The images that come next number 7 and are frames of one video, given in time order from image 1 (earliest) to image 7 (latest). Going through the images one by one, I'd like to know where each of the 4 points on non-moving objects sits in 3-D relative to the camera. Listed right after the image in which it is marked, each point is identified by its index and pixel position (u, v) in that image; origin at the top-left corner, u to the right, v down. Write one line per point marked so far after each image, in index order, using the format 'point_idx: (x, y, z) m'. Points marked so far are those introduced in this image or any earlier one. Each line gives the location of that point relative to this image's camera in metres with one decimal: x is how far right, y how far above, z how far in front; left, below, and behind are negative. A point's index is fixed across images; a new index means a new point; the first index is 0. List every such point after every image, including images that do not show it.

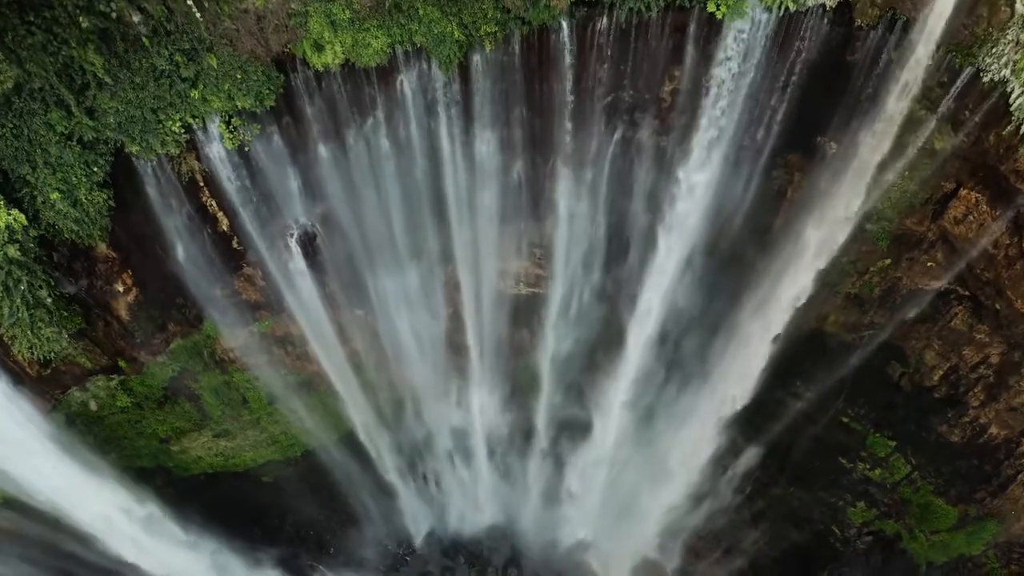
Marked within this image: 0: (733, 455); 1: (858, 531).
0: (+3.7, -2.8, +11.8) m
1: (+5.4, -3.8, +11.2) m
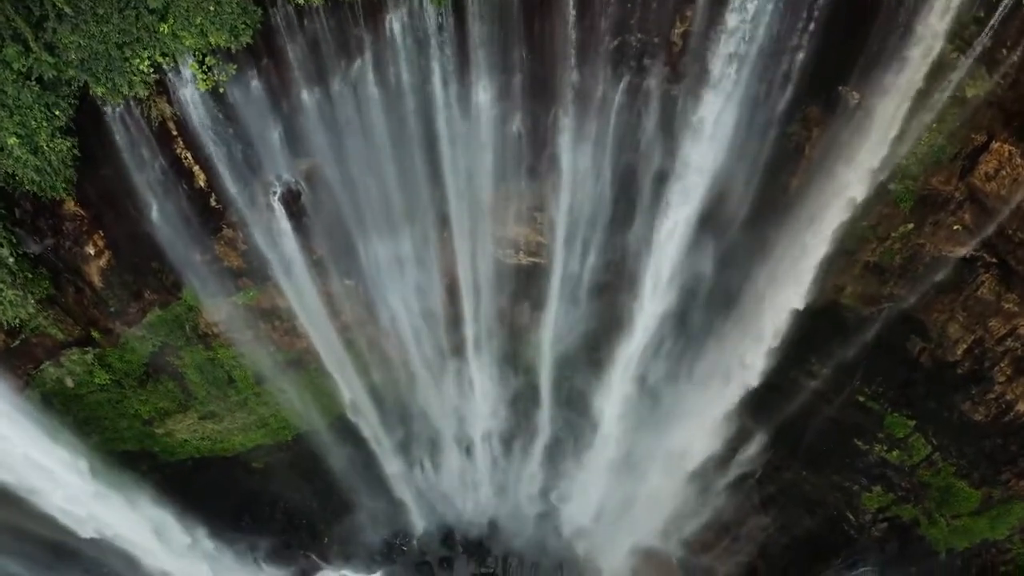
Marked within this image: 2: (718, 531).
0: (+3.6, -2.4, +11.2) m
1: (+5.4, -3.4, +10.6) m
2: (+3.5, -4.2, +12.1) m
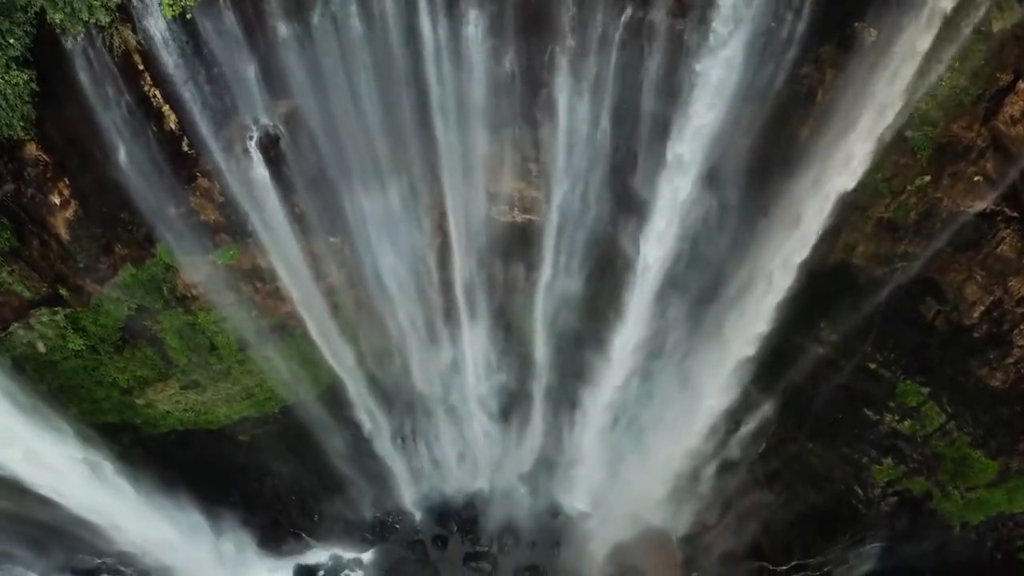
0: (+3.6, -1.8, +10.8) m
1: (+5.3, -2.9, +10.2) m
2: (+3.4, -3.6, +11.7) m
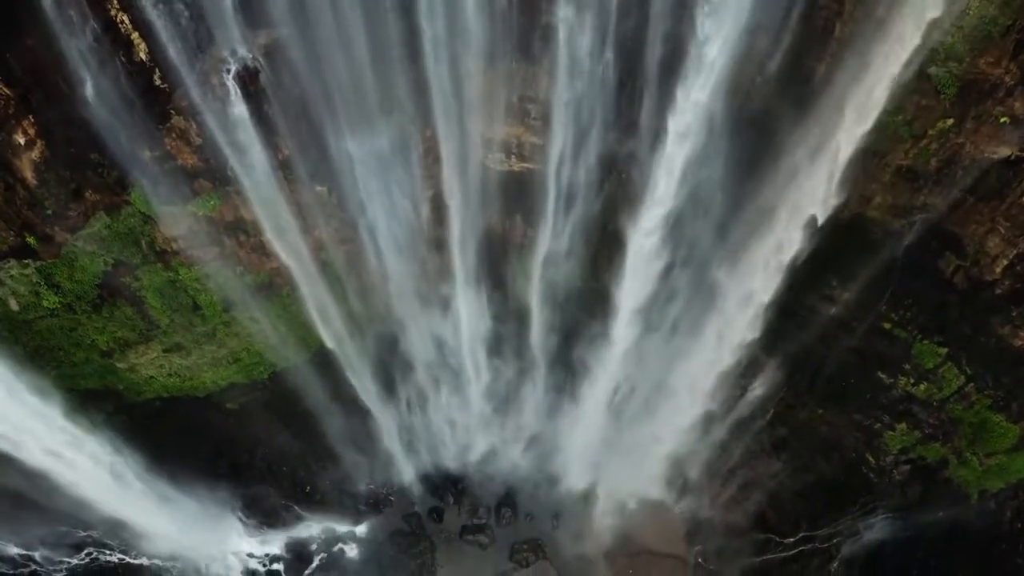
0: (+3.6, -1.2, +10.4) m
1: (+5.3, -2.3, +9.8) m
2: (+3.4, -3.0, +11.3) m
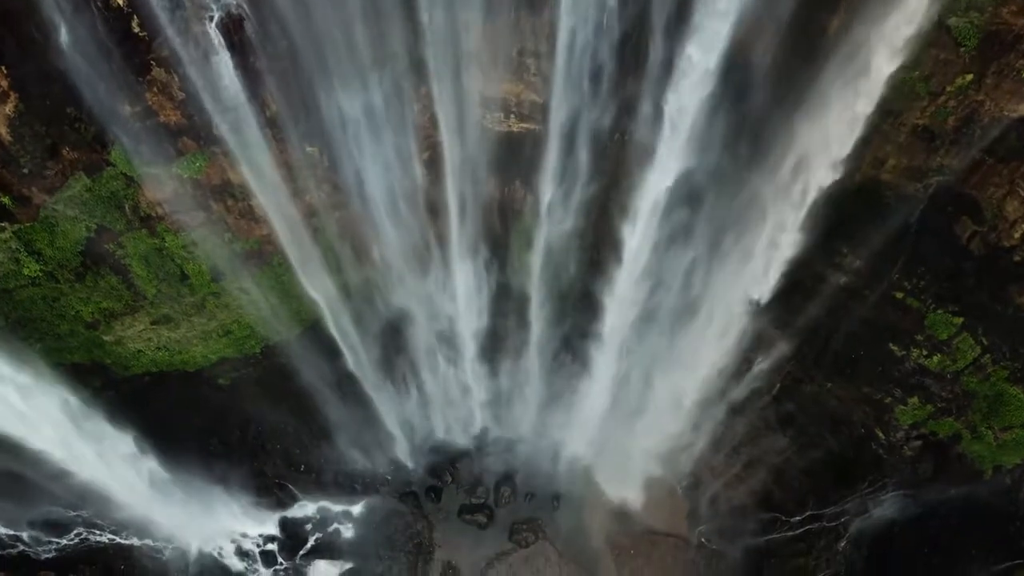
0: (+3.5, -0.8, +10.1) m
1: (+5.3, -1.9, +9.5) m
2: (+3.4, -2.6, +11.0) m
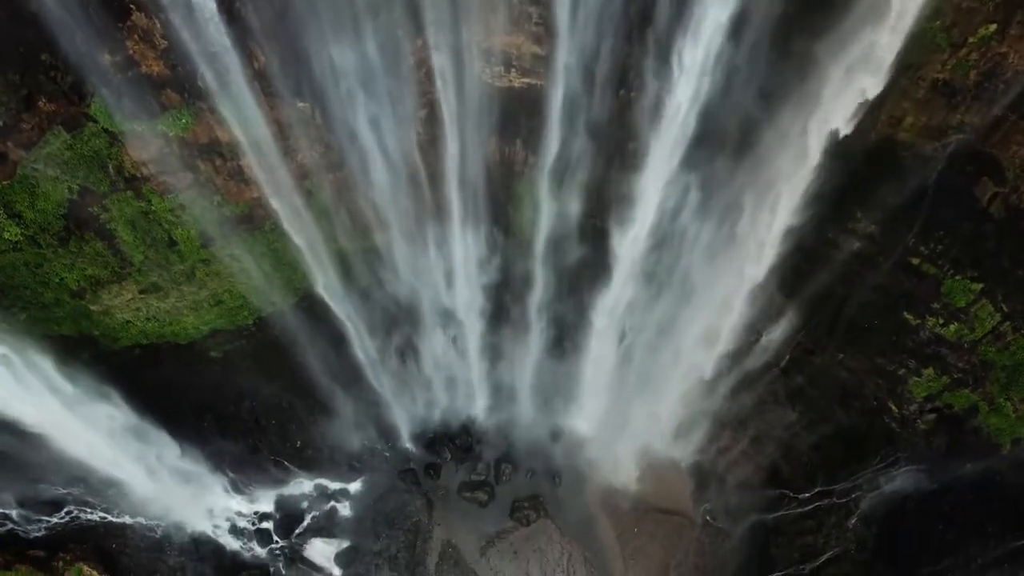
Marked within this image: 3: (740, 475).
0: (+3.6, -0.4, +9.7) m
1: (+5.3, -1.5, +9.2) m
2: (+3.4, -2.2, +10.7) m
3: (+3.4, -2.8, +10.7) m
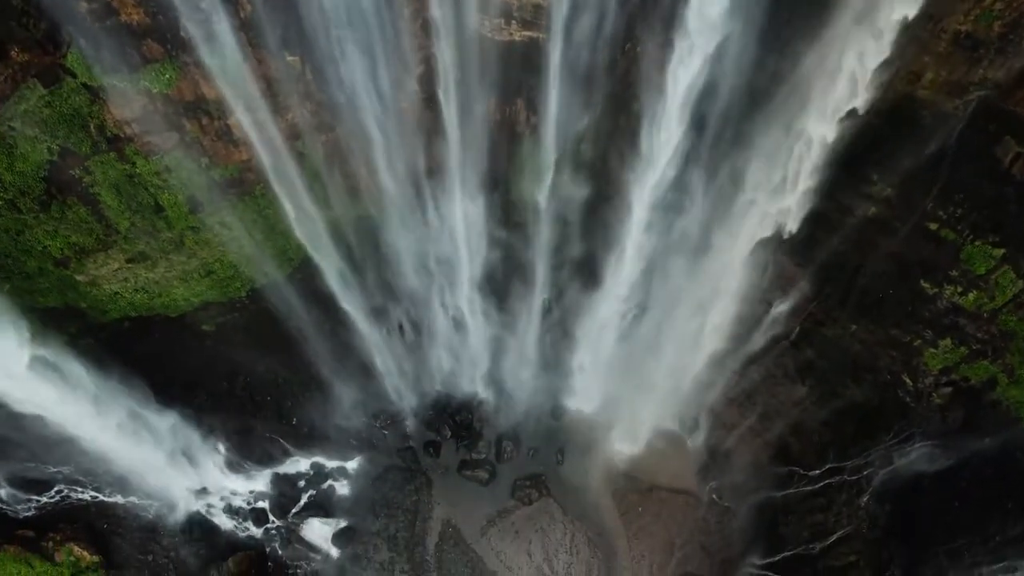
0: (+3.6, 0.0, +9.4) m
1: (+5.3, -1.1, +8.9) m
2: (+3.4, -1.7, +10.4) m
3: (+3.5, -2.4, +10.4) m
